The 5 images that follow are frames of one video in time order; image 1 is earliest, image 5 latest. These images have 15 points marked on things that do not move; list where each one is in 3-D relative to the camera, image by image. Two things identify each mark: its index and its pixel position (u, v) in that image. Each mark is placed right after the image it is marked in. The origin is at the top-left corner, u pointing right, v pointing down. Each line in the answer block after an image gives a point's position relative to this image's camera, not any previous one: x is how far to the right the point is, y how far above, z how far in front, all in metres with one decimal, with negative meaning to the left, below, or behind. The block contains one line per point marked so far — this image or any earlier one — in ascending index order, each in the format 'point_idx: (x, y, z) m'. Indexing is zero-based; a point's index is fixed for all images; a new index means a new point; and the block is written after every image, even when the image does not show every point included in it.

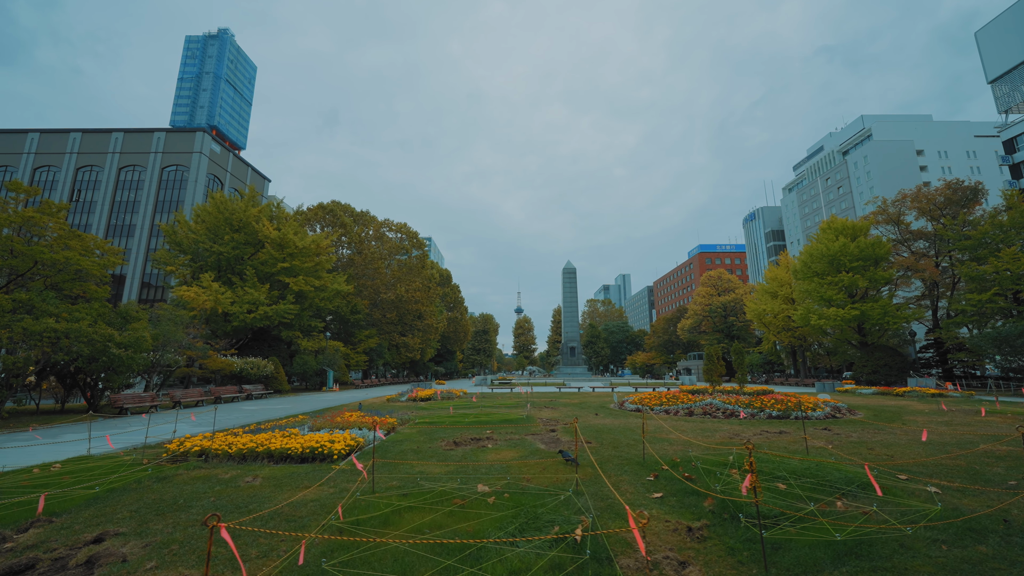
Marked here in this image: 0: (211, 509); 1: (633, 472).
0: (-3.2, -2.4, +4.7) m
1: (+1.7, -2.6, +6.1) m
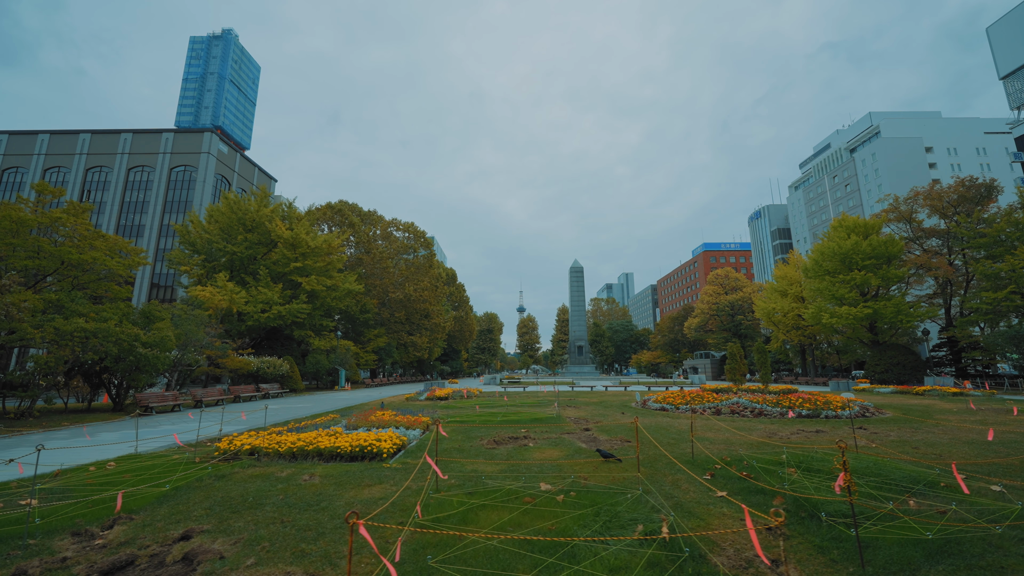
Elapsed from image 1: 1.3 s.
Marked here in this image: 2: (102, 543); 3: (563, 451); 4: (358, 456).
0: (-2.5, -2.4, +4.8) m
1: (+2.5, -2.6, +6.1) m
2: (-3.6, -2.3, +3.9) m
3: (+0.9, -2.8, +7.6) m
4: (-2.4, -2.7, +6.9) m
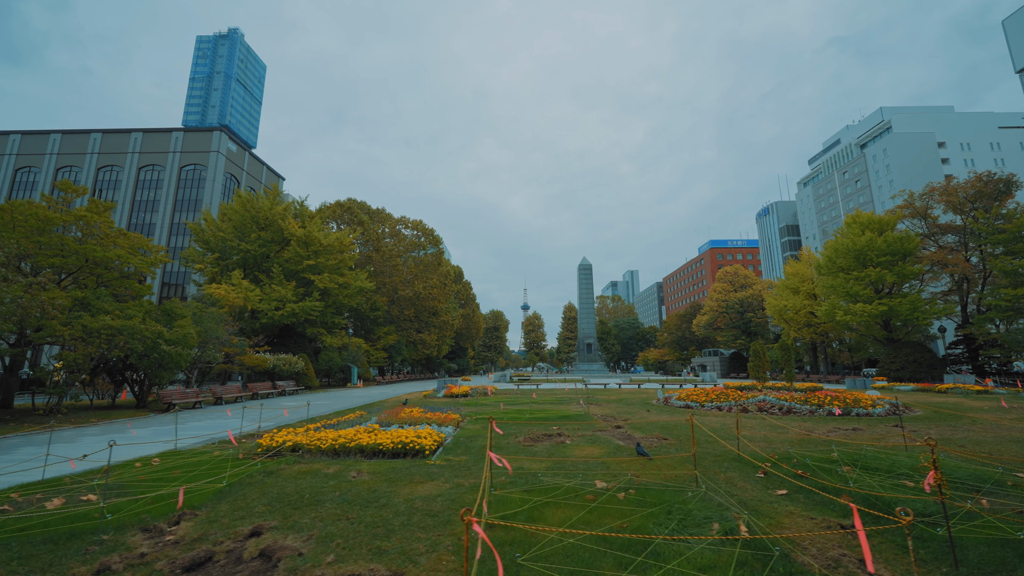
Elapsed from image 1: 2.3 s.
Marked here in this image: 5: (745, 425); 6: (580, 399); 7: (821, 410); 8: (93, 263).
0: (-1.8, -2.3, +4.7) m
1: (+3.1, -2.5, +6.0) m
2: (-3.0, -2.2, +3.9) m
3: (+1.6, -2.8, +7.5) m
4: (-1.8, -2.6, +6.9) m
5: (+5.1, -3.0, +9.6) m
6: (+2.5, -4.0, +15.8) m
7: (+8.1, -3.2, +11.5) m
8: (-14.2, +0.9, +14.8) m
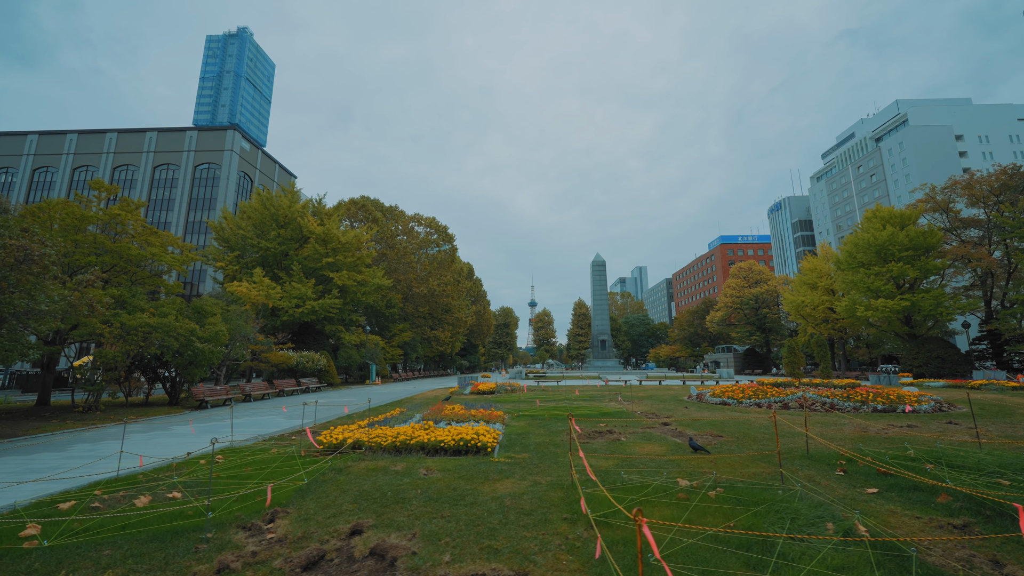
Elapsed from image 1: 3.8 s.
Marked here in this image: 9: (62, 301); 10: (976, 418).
0: (-0.9, -2.3, +4.7) m
1: (+4.1, -2.4, +5.9) m
2: (-2.1, -2.2, +3.8) m
3: (+2.6, -2.7, +7.4) m
4: (-0.8, -2.5, +6.8) m
5: (+6.1, -2.9, +9.4) m
6: (+3.6, -3.9, +15.8) m
7: (+9.2, -3.1, +11.3) m
8: (-13.2, +0.9, +14.9) m
9: (-10.3, -0.3, +10.0) m
10: (+10.8, -3.0, +10.1) m
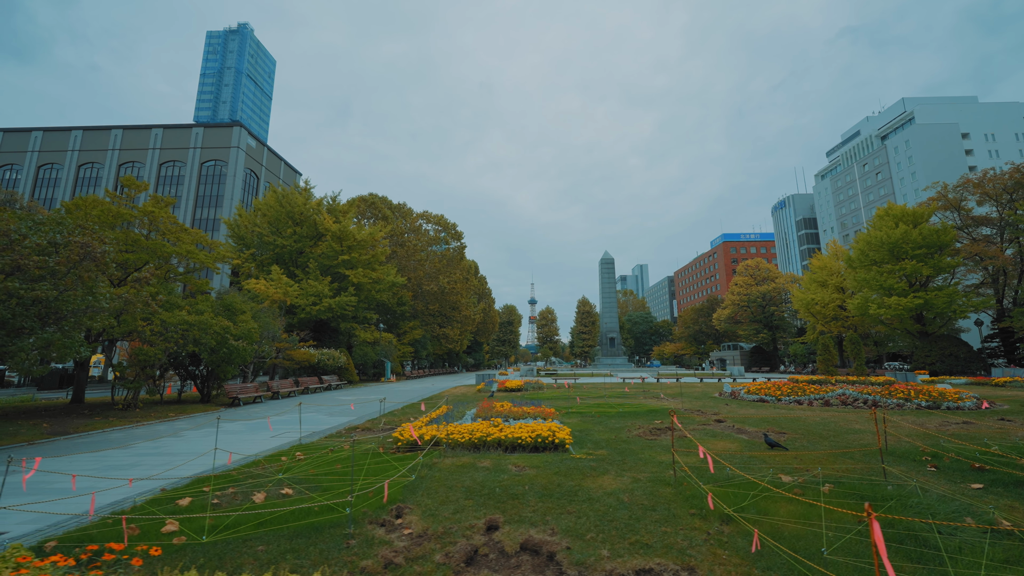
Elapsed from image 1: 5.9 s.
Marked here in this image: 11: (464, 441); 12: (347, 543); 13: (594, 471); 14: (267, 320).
0: (+0.3, -2.3, +4.7) m
1: (+5.3, -2.4, +6.0) m
2: (-0.8, -2.2, +3.8) m
3: (+3.8, -2.6, +7.5) m
4: (+0.4, -2.5, +6.9) m
5: (+7.3, -2.8, +9.5) m
6: (+4.8, -3.8, +15.8) m
7: (+10.4, -3.0, +11.4) m
8: (-12.0, +1.0, +14.9) m
9: (-9.1, -0.3, +10.0) m
10: (+12.0, -3.0, +10.2) m
11: (-0.8, -2.4, +6.9) m
12: (-1.4, -2.1, +3.6) m
13: (+1.0, -2.4, +5.6) m
14: (-10.7, -1.4, +19.2) m
